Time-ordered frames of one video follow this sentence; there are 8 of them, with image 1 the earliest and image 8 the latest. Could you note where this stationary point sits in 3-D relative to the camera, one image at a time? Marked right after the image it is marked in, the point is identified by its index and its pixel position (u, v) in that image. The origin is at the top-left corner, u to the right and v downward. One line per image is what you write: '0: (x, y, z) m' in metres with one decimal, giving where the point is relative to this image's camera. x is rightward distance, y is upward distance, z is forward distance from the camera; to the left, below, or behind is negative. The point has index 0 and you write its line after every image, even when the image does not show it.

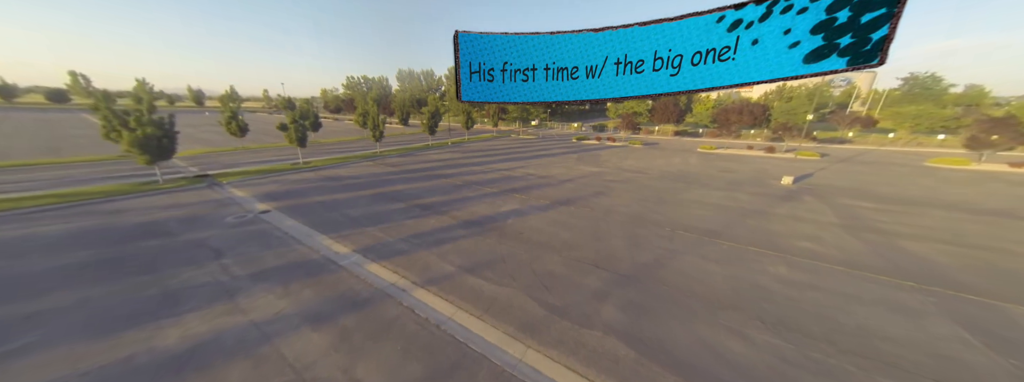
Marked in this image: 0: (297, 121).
0: (-14.0, +4.5, +17.3) m
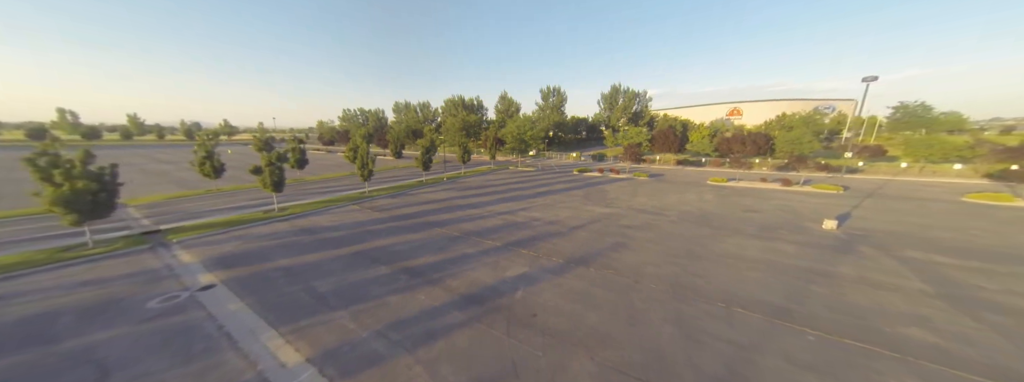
0: (-14.0, +1.5, +15.5) m
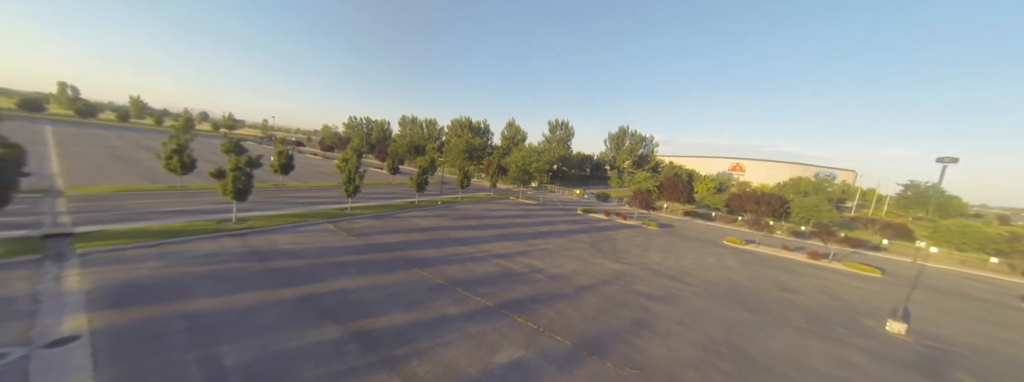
0: (-13.7, +1.1, +13.4) m
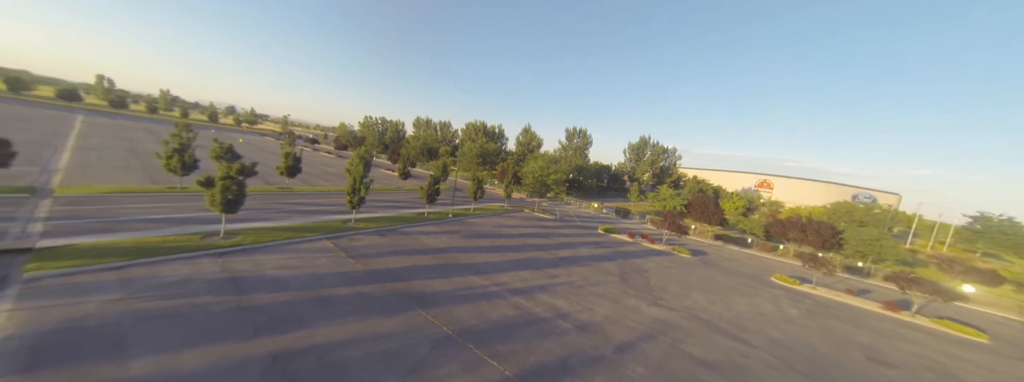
0: (-12.6, +0.6, +11.9) m
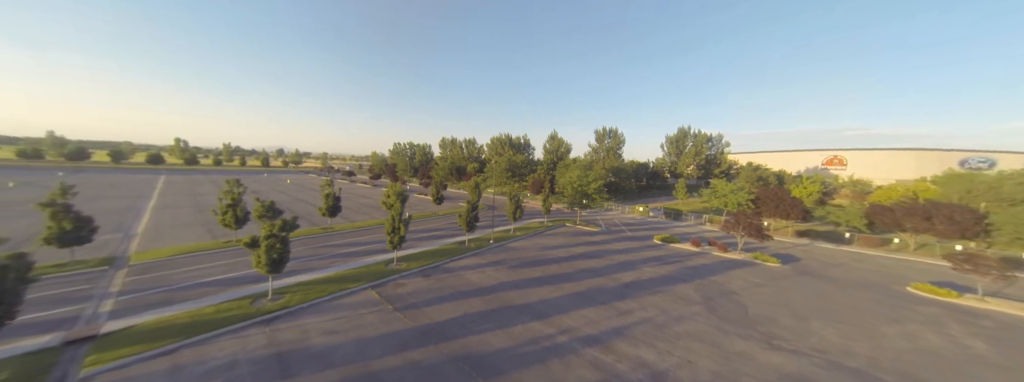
0: (-10.3, -1.9, +11.5) m
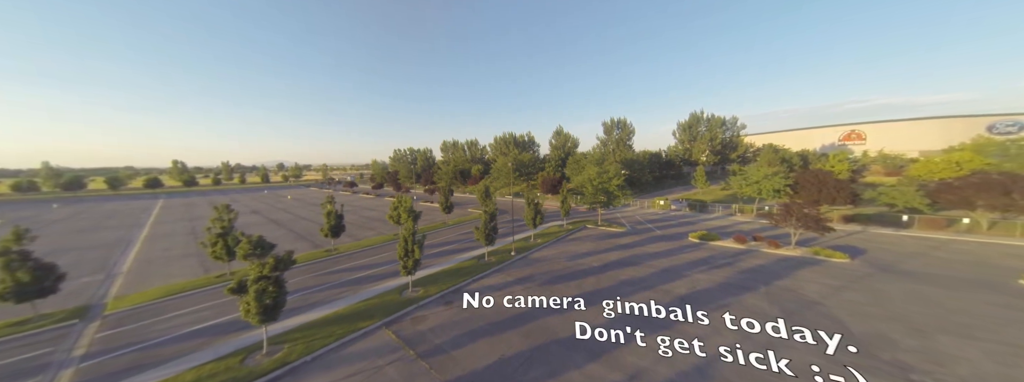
0: (-8.8, -3.1, +9.3) m
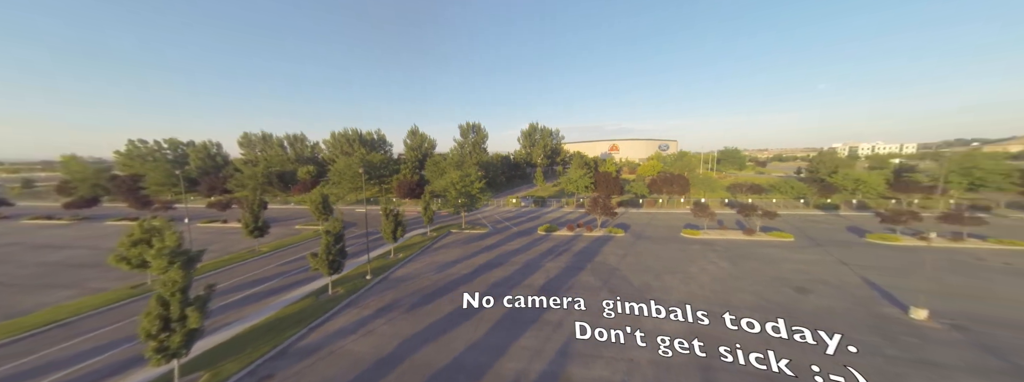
0: (-11.4, -4.0, +3.0) m
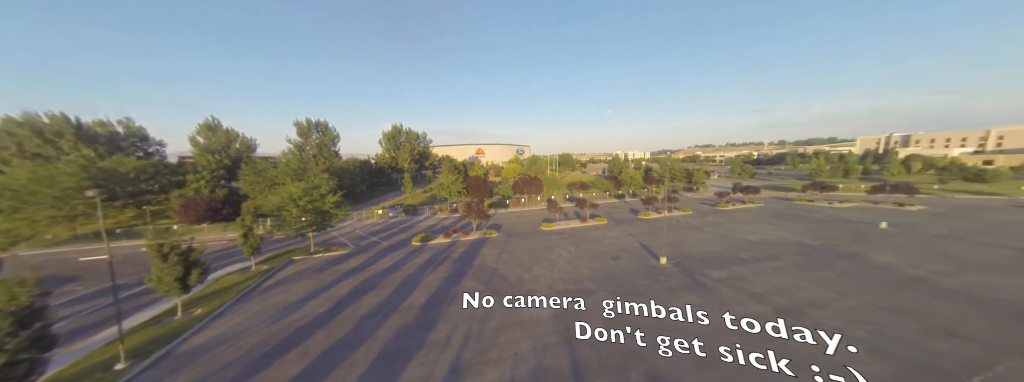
0: (-10.6, -4.8, -3.2) m
